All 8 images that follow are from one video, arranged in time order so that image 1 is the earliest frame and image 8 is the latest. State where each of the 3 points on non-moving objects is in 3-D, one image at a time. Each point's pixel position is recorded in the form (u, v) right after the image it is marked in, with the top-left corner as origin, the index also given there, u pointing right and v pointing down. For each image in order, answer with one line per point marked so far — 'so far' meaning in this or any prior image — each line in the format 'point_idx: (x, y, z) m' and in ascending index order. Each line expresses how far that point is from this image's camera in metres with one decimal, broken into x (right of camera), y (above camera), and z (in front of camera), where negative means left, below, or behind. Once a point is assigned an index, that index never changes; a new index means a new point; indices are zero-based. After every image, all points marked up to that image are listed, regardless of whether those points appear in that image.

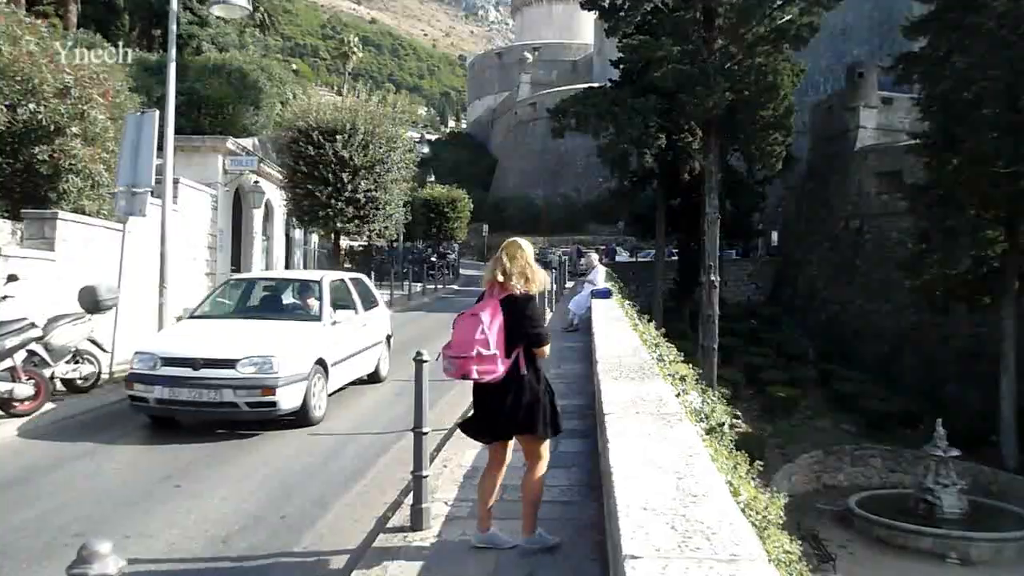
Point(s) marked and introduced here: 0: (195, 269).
0: (-6.7, +0.4, +19.8) m
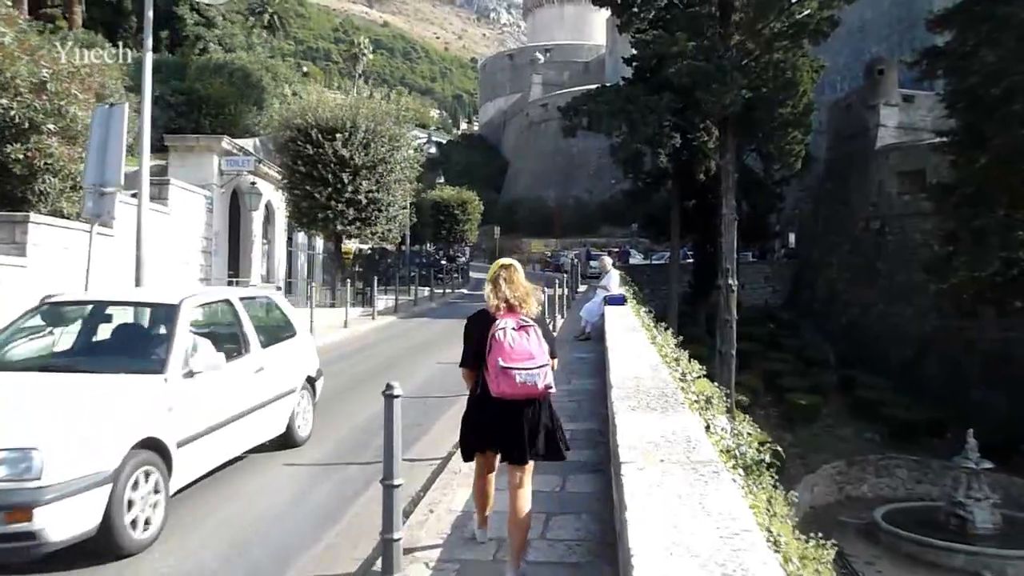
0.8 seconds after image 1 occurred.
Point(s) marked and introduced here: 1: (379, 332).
0: (-6.5, +0.3, +18.9) m
1: (-2.8, -0.9, +19.6) m
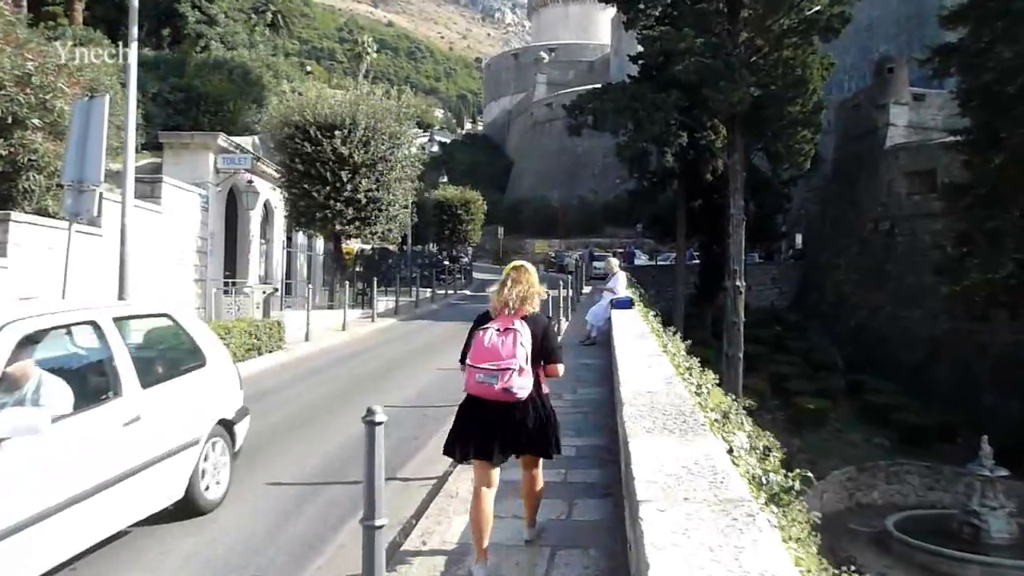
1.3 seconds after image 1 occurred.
0: (-6.4, +0.3, +18.3) m
1: (-2.7, -1.0, +19.0) m
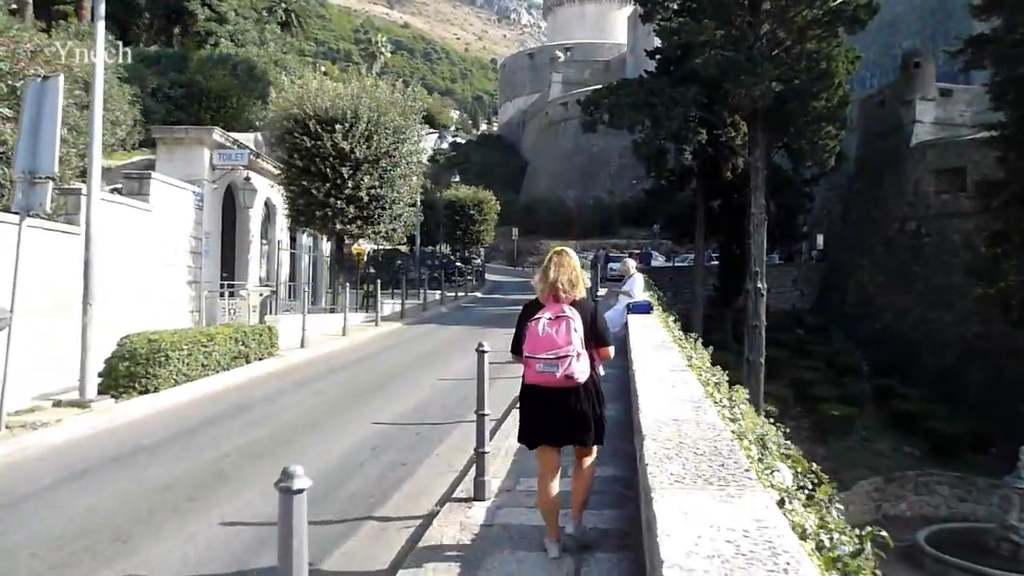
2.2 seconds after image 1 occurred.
0: (-6.3, +0.2, +17.4) m
1: (-2.5, -1.0, +18.0) m
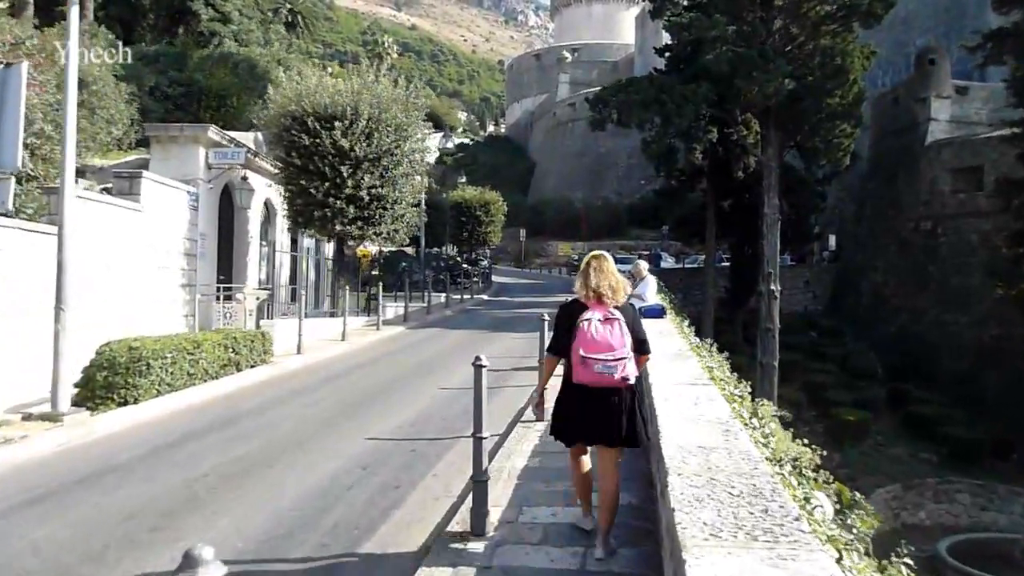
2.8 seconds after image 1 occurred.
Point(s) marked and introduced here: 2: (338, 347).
0: (-6.2, +0.1, +16.7) m
1: (-2.4, -1.1, +17.3) m
2: (-3.0, -1.0, +16.5) m
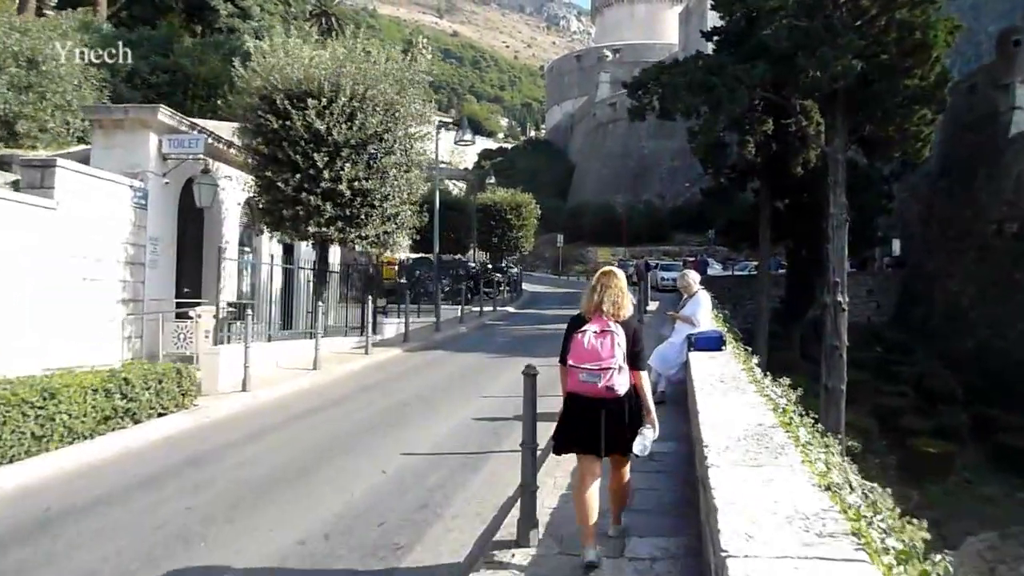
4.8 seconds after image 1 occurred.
0: (-6.0, -0.1, +13.5) m
1: (-2.2, -1.3, +13.9) m
2: (-2.9, -1.3, +13.1) m
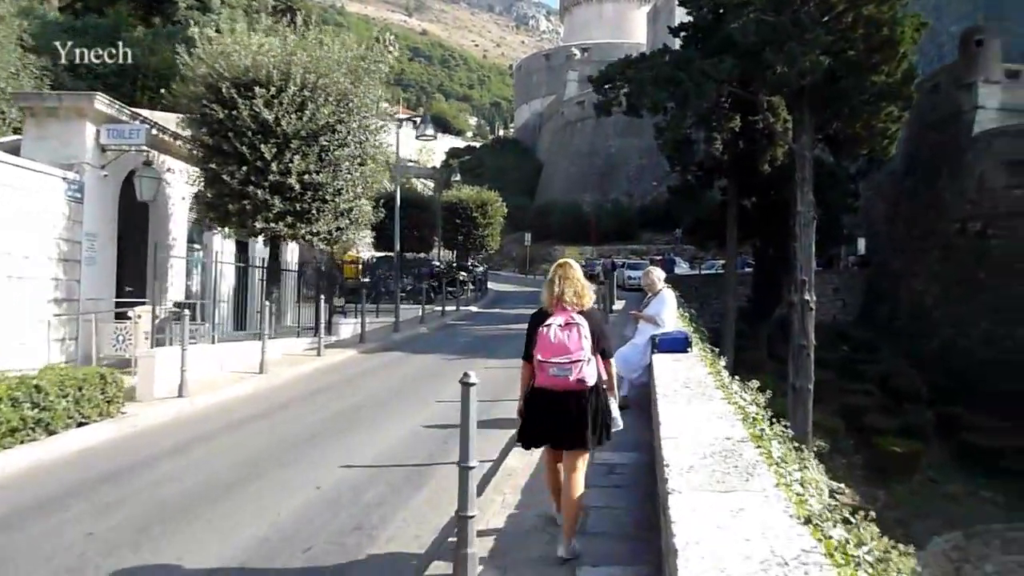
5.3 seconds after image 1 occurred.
0: (-6.6, -0.1, +12.6) m
1: (-2.8, -1.3, +13.2) m
2: (-3.4, -1.2, +12.4) m
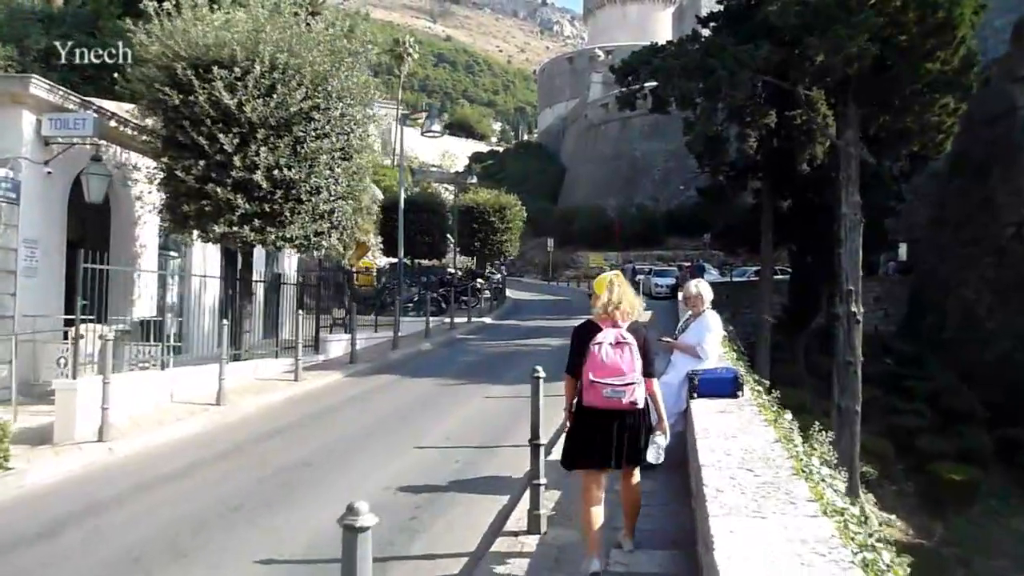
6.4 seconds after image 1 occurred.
0: (-6.5, -0.3, +10.6) m
1: (-2.8, -1.5, +11.0) m
2: (-3.4, -1.4, +10.3) m
